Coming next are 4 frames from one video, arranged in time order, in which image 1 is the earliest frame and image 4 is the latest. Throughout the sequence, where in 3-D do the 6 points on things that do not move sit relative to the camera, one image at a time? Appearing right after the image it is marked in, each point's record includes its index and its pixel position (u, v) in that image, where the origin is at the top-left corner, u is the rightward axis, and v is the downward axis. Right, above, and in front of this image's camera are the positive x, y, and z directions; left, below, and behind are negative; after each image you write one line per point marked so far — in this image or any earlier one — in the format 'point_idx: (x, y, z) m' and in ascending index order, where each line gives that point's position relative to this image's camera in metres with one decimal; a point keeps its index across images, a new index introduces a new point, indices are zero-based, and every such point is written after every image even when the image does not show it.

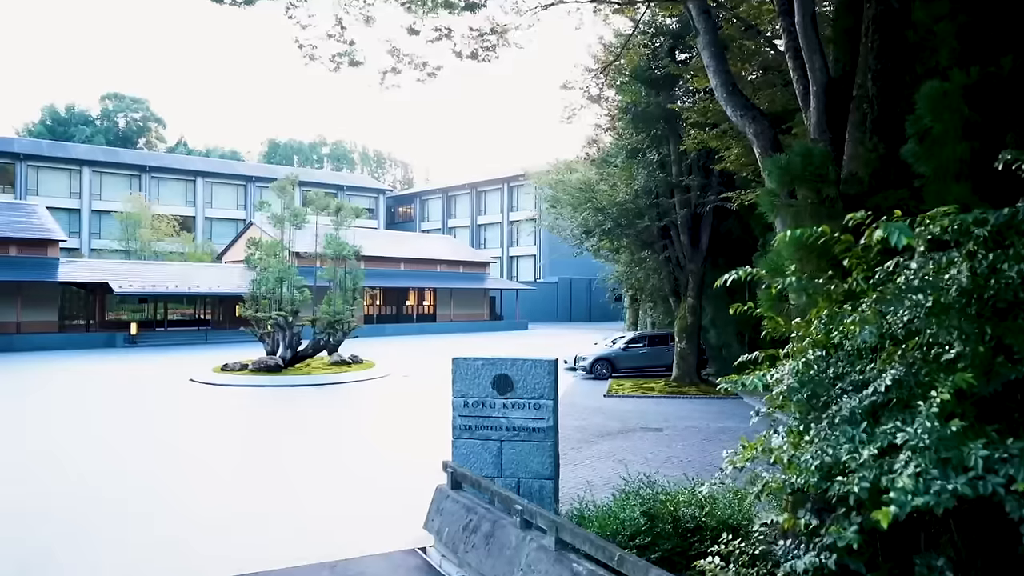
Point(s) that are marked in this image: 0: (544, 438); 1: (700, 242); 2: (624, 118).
0: (+0.3, -1.4, +6.9) m
1: (+4.7, +1.2, +18.1) m
2: (+2.6, +4.0, +17.2) m
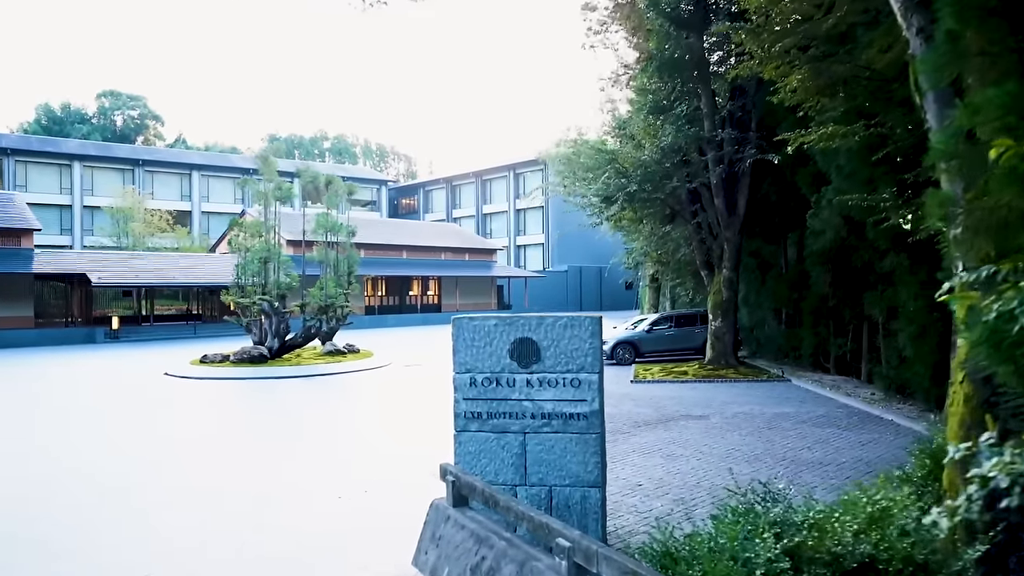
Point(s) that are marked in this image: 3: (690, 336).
0: (+0.5, -0.9, +4.8) m
1: (+5.0, +1.8, +15.9) m
2: (+2.8, +4.6, +15.0) m
3: (+4.6, -1.3, +18.8) m
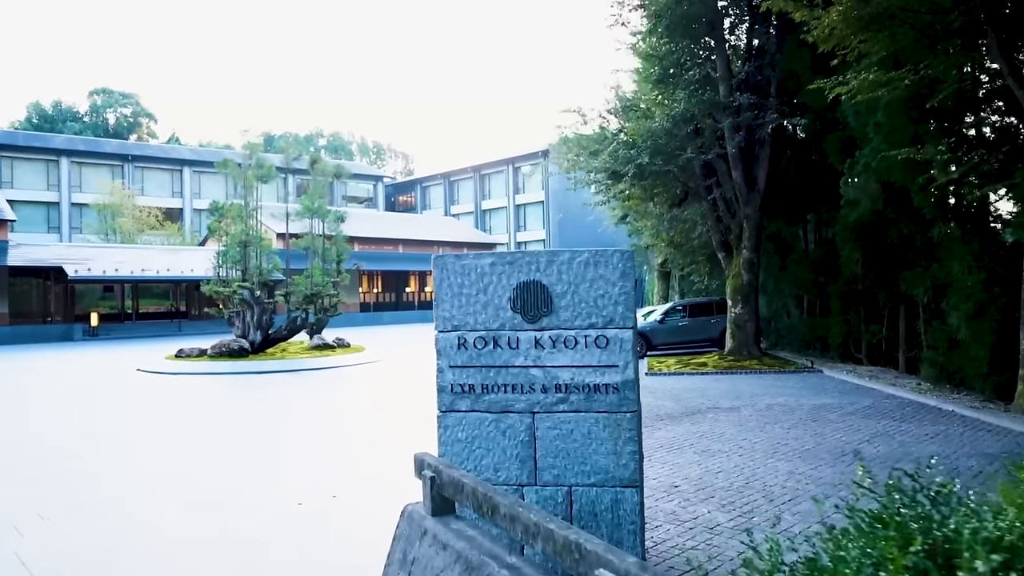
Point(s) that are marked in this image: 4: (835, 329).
0: (+0.5, -0.6, +3.5) m
1: (+5.0, +2.2, +14.6) m
2: (+2.8, +5.0, +13.7) m
3: (+4.6, -0.9, +17.5) m
4: (+6.5, -0.8, +14.5) m
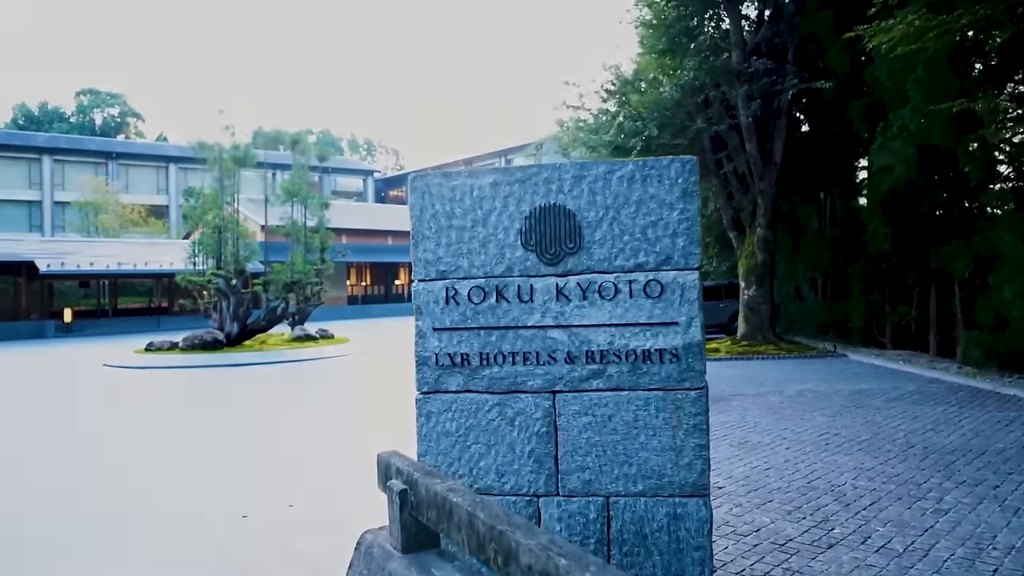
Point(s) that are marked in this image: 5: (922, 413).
0: (+0.6, -0.3, +2.5) m
1: (+4.9, +2.6, +13.6) m
2: (+2.7, +5.3, +12.7) m
3: (+4.6, -0.5, +16.4) m
4: (+6.4, -0.4, +13.5) m
5: (+3.9, -1.2, +6.8) m
